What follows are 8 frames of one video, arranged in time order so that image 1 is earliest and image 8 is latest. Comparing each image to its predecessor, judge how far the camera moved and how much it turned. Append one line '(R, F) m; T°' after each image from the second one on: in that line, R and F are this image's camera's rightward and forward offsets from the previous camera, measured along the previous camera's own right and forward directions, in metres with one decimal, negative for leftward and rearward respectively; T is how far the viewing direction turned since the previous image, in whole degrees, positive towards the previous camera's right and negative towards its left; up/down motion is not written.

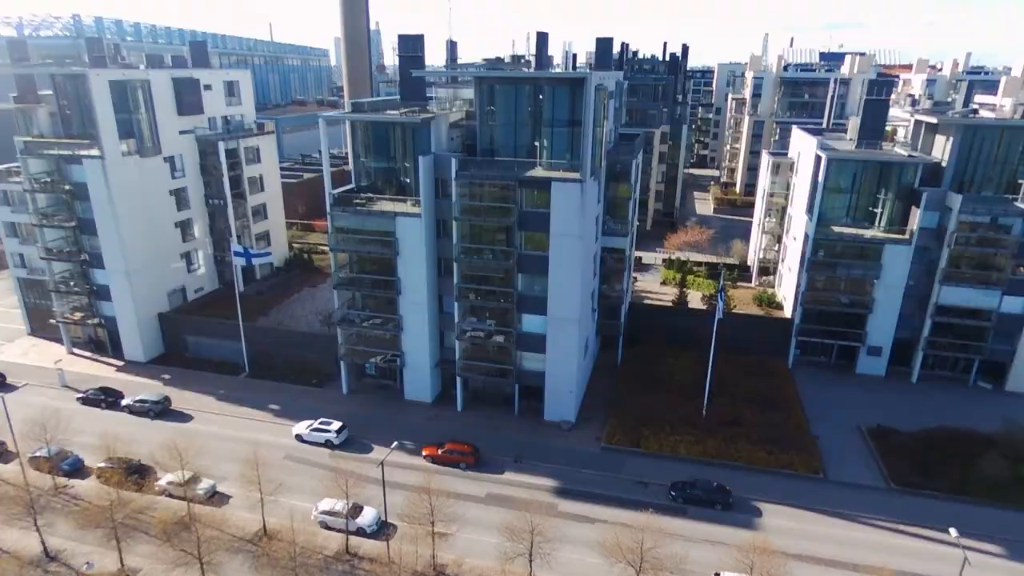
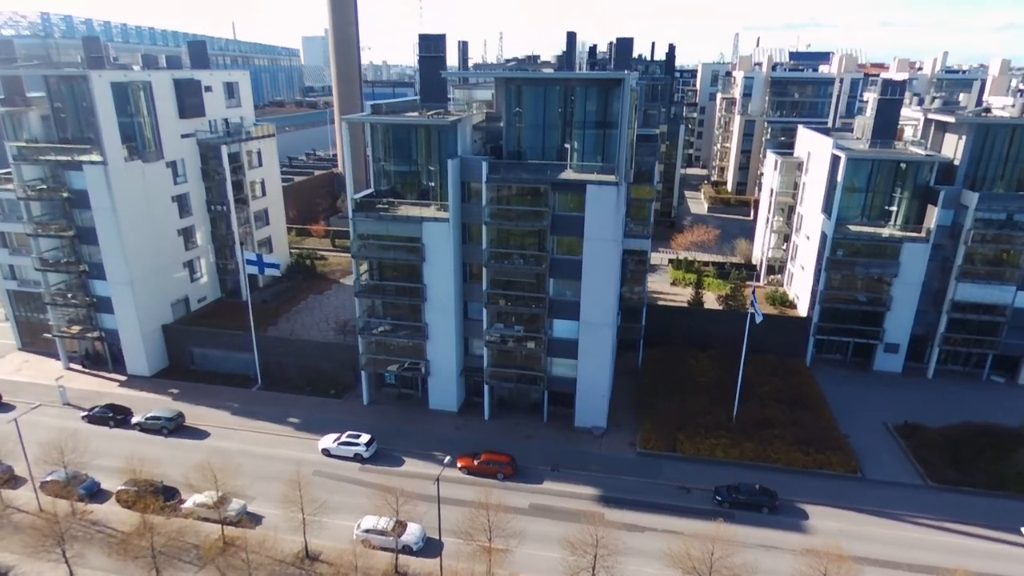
(-3.7, +0.9) m; +3°
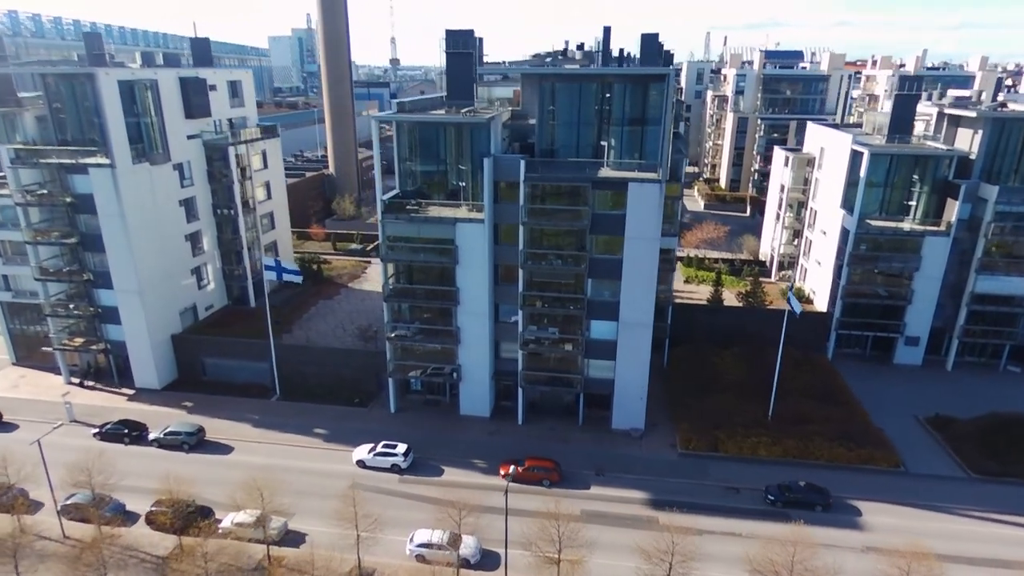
(-4.0, +1.0) m; +3°
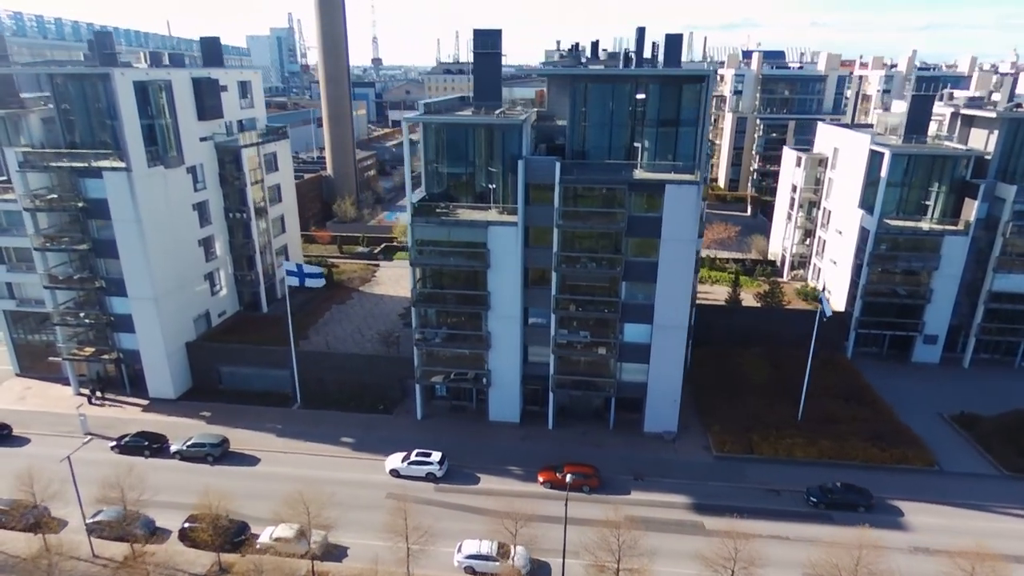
(-3.2, +0.6) m; +2°
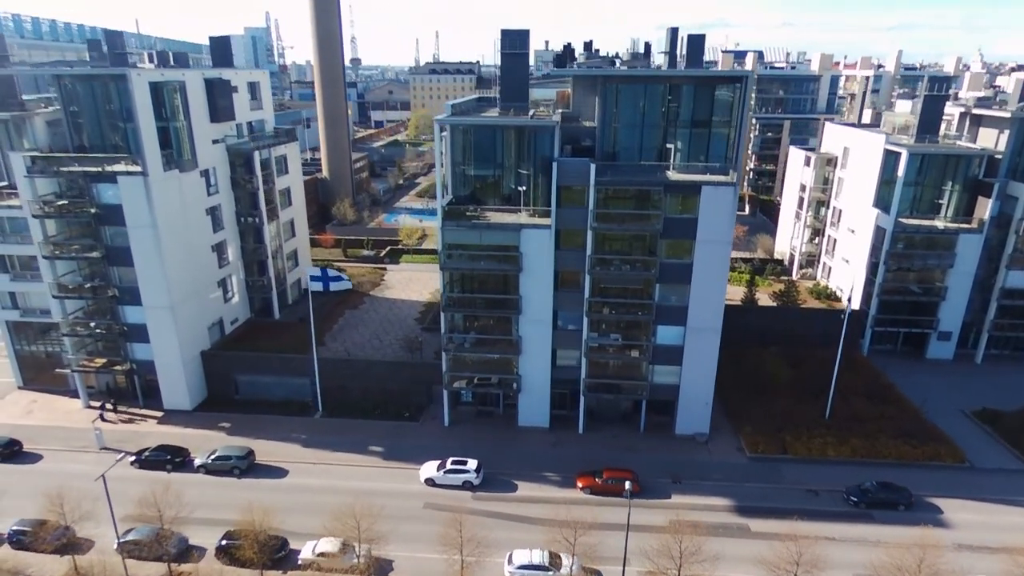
(-3.3, +0.6) m; +2°
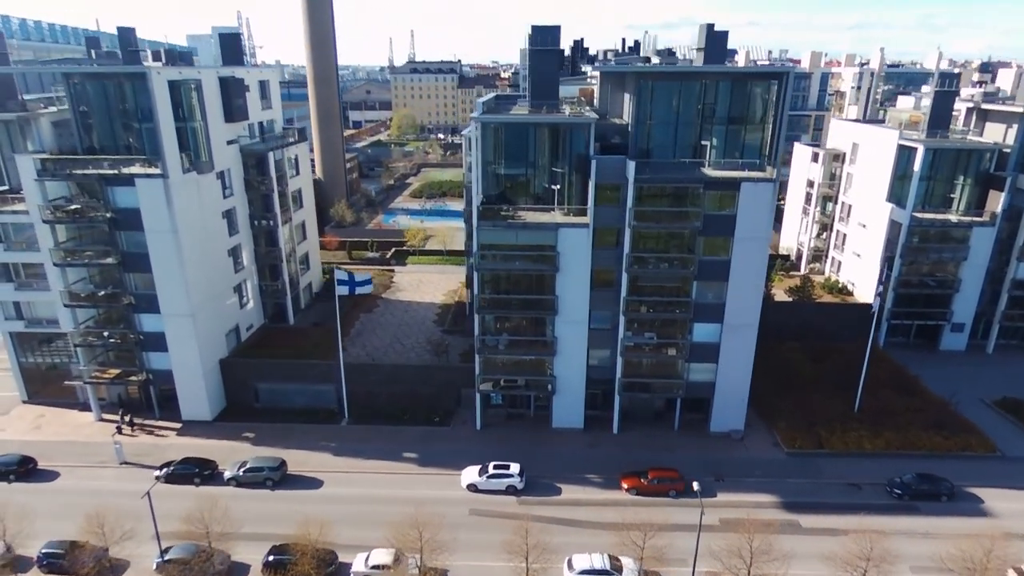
(-3.7, +0.7) m; +2°
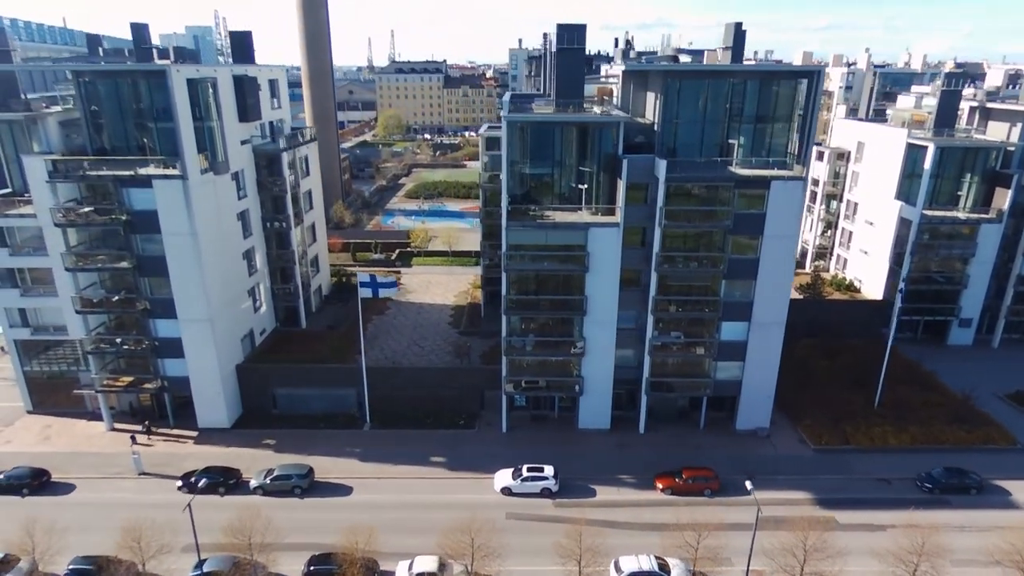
(-3.0, +0.4) m; +2°
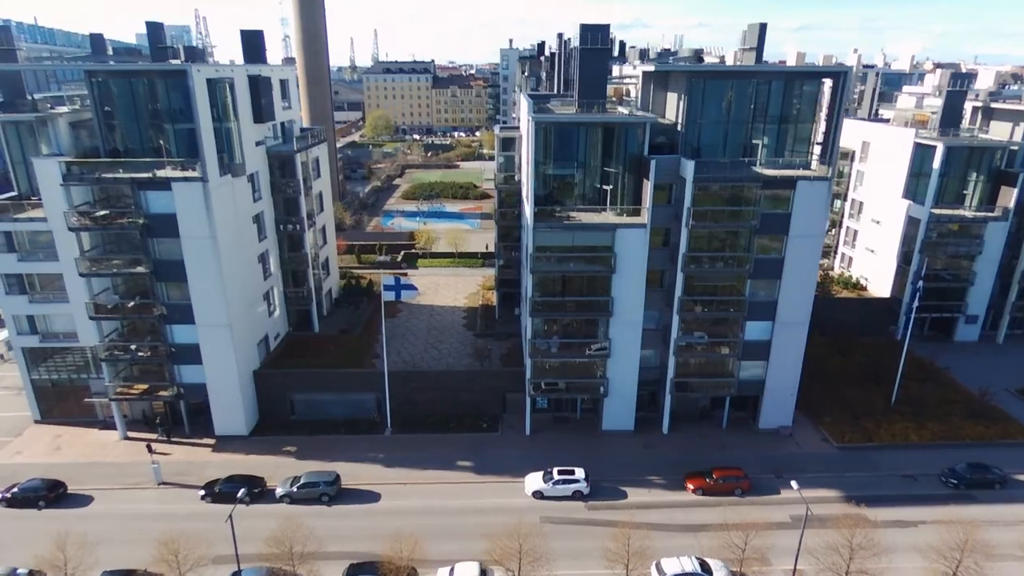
(-2.6, +0.3) m; +2°
